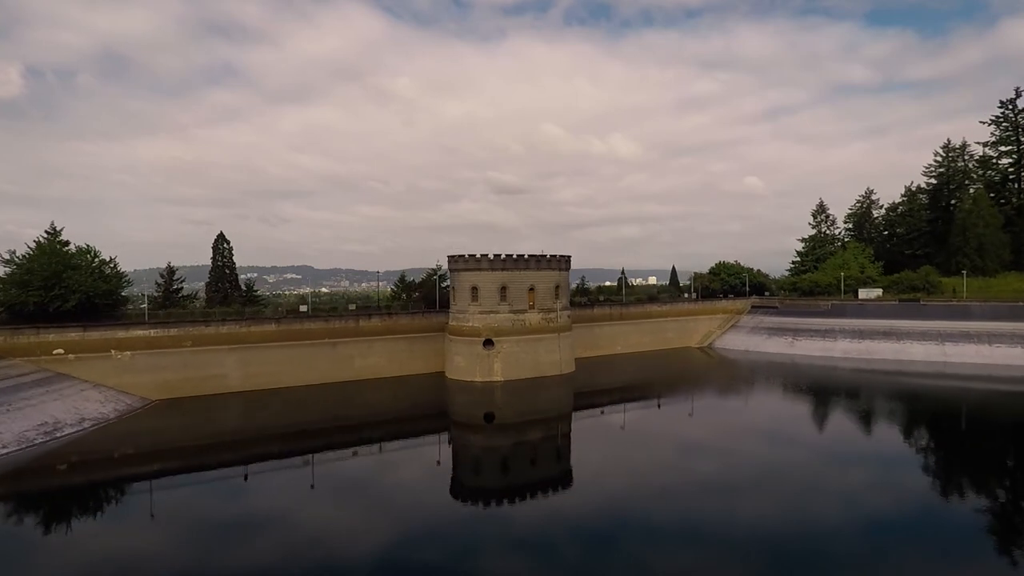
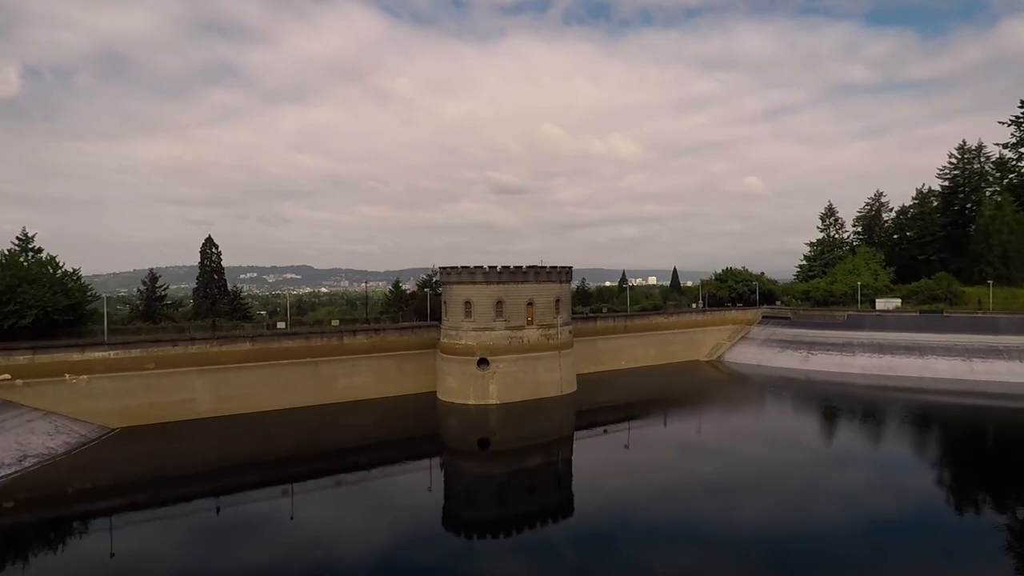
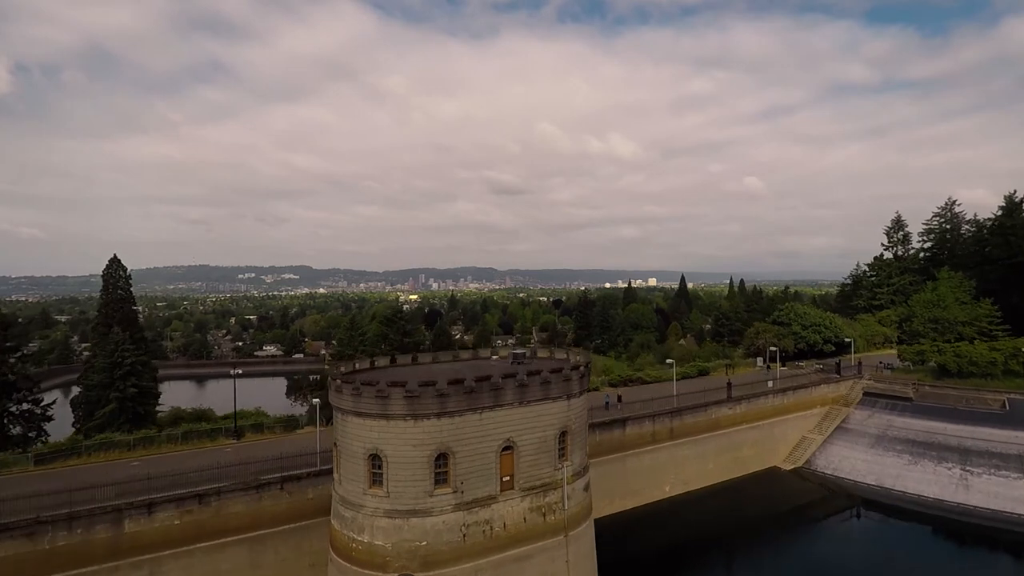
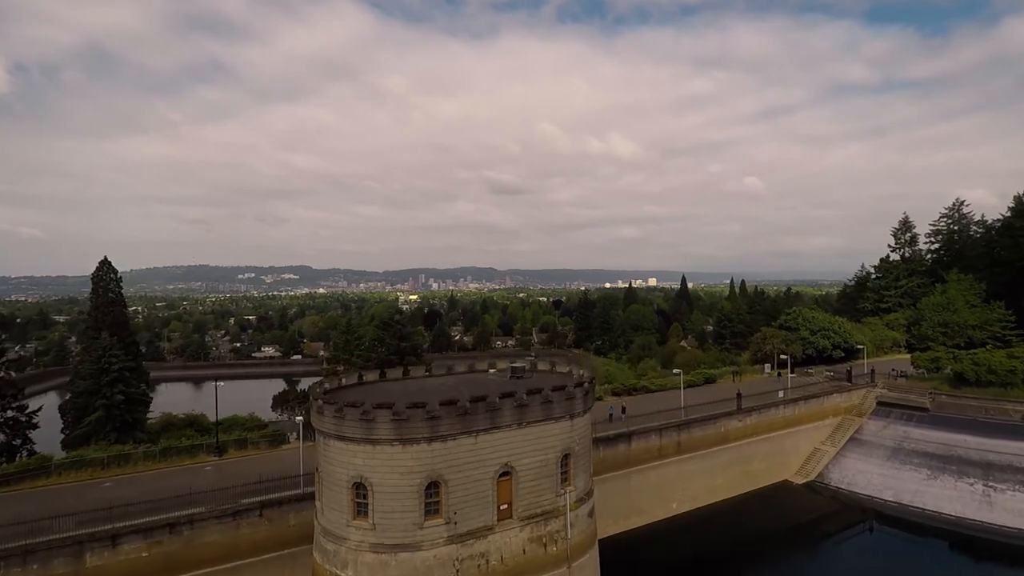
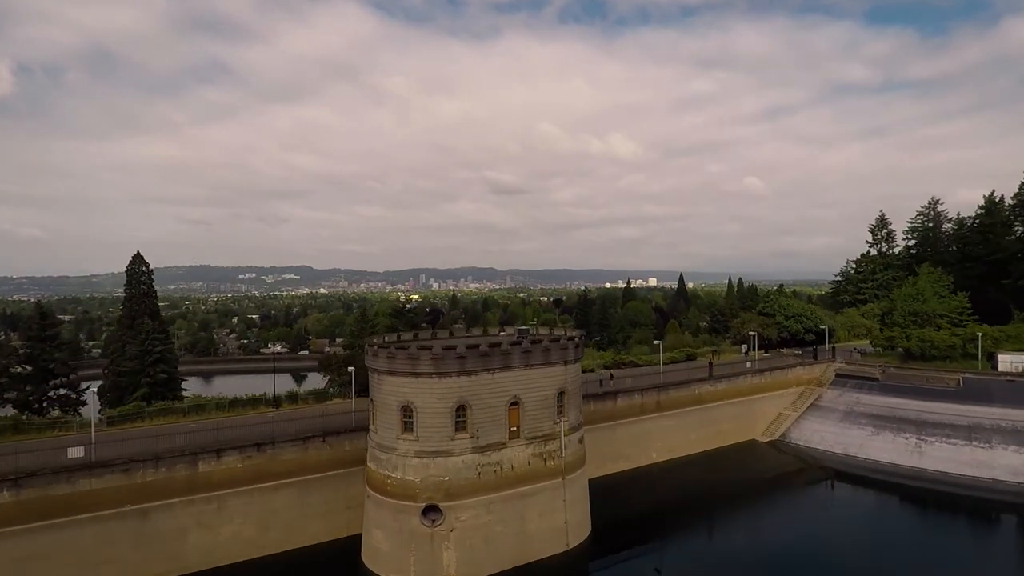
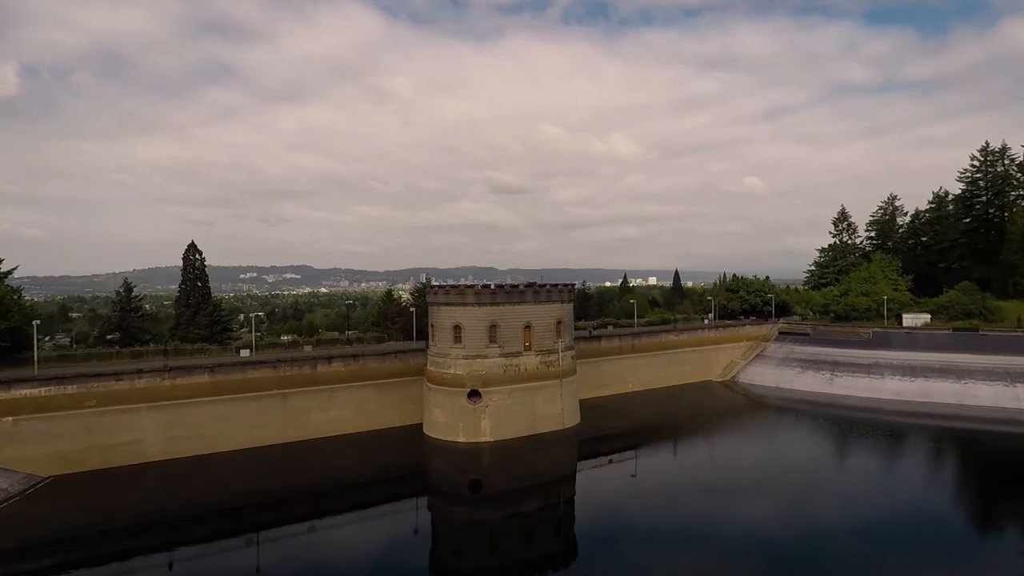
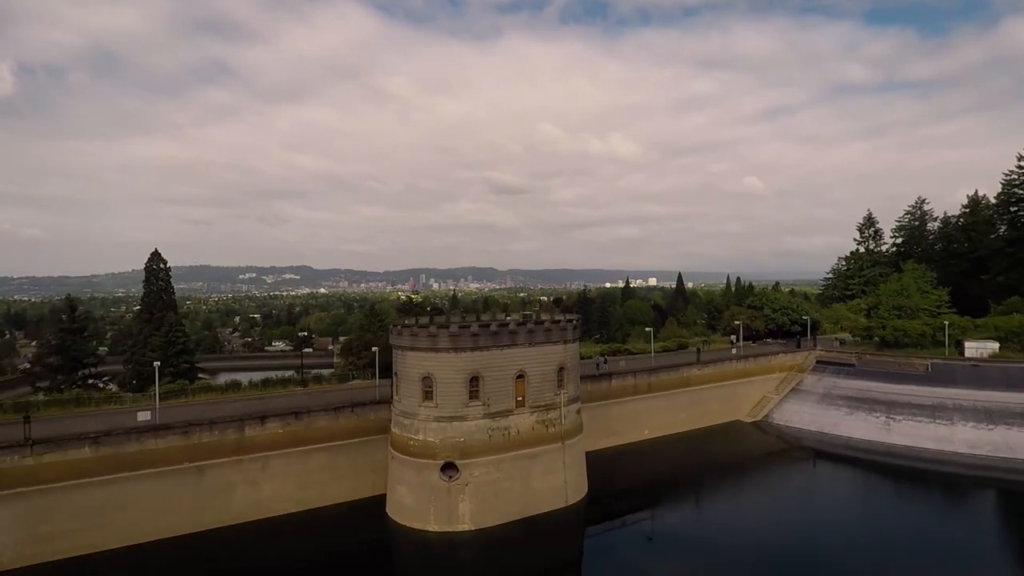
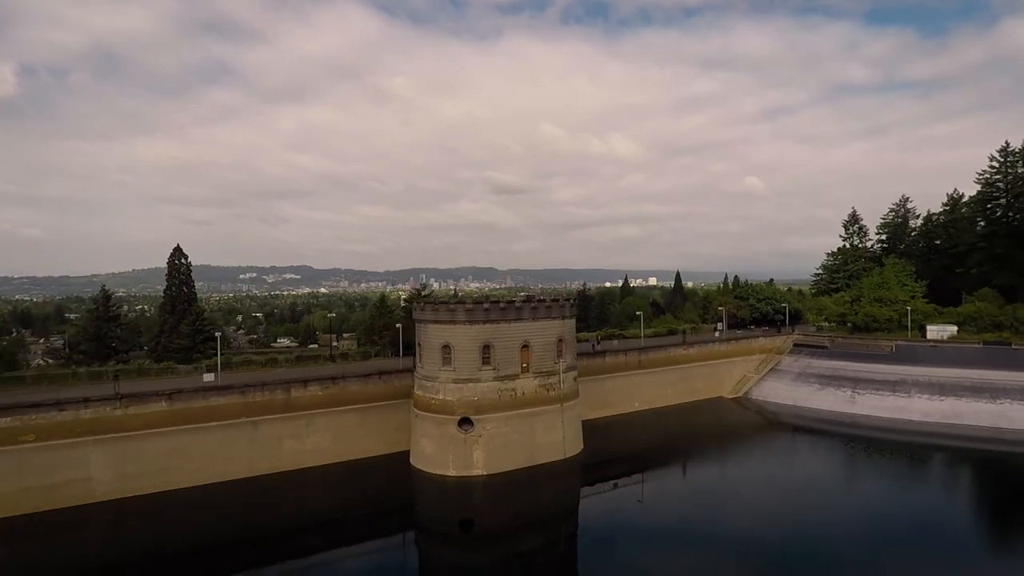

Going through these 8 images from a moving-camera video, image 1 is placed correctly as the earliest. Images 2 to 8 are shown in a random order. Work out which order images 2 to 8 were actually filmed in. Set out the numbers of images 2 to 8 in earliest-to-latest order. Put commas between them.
2, 6, 8, 7, 5, 3, 4
